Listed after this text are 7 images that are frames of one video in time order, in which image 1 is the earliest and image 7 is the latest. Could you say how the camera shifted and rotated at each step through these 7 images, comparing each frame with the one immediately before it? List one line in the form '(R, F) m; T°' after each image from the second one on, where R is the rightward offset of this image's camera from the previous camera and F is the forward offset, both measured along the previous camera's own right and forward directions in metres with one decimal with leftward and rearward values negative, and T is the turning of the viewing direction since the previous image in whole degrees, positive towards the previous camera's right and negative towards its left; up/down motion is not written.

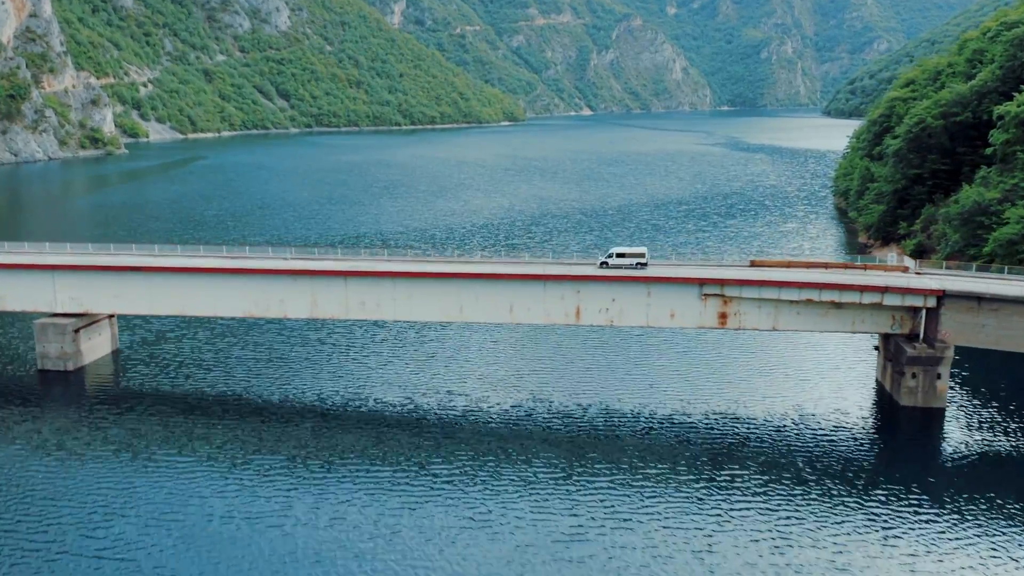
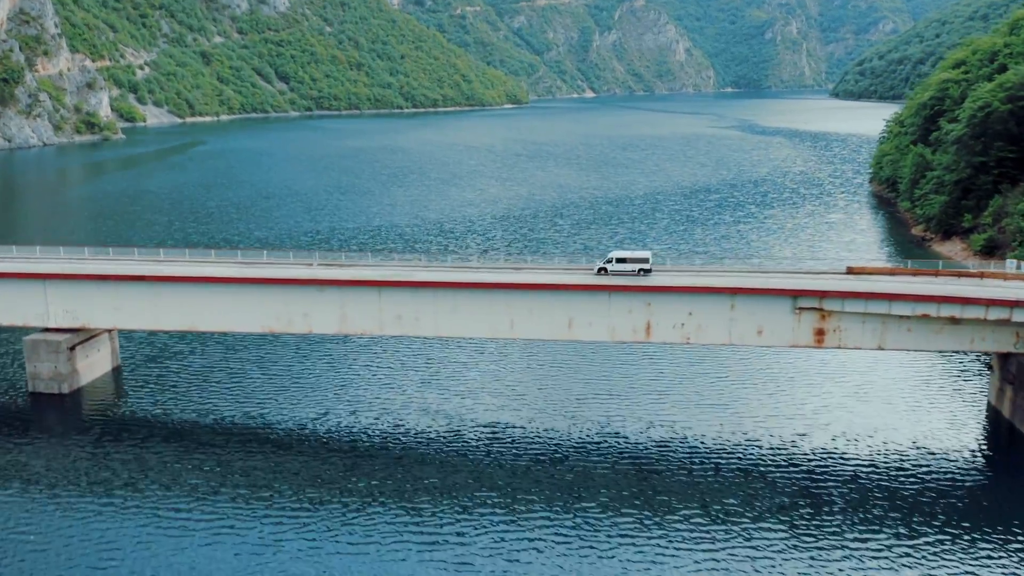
(-2.8, +6.7) m; 0°
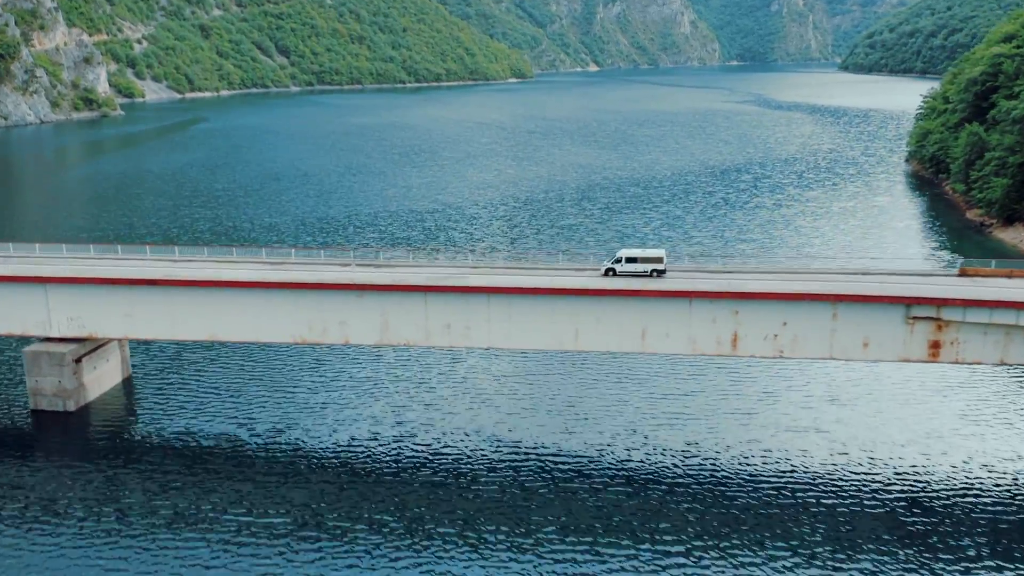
(-2.7, +5.4) m; 0°
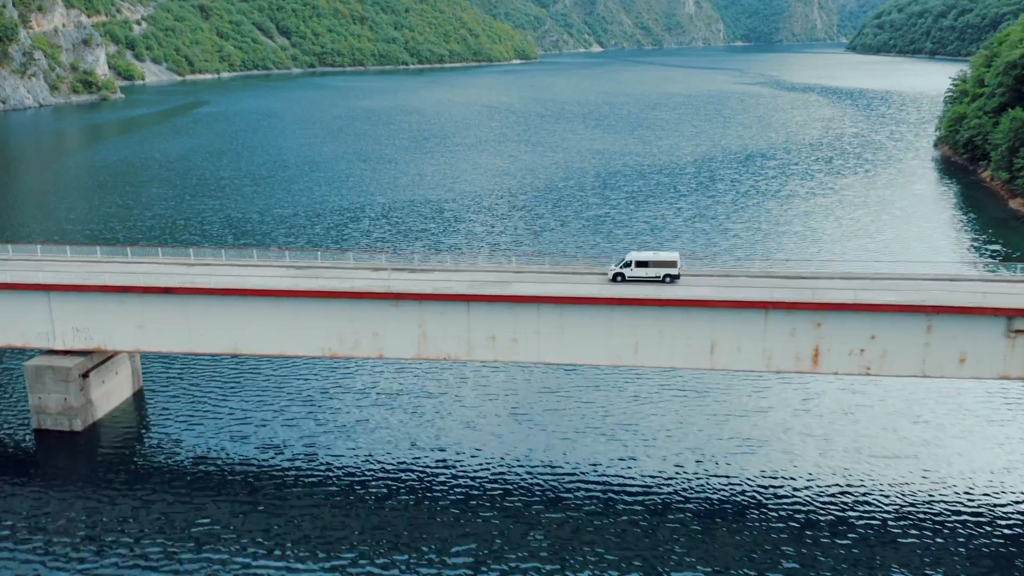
(-1.9, +3.8) m; 0°
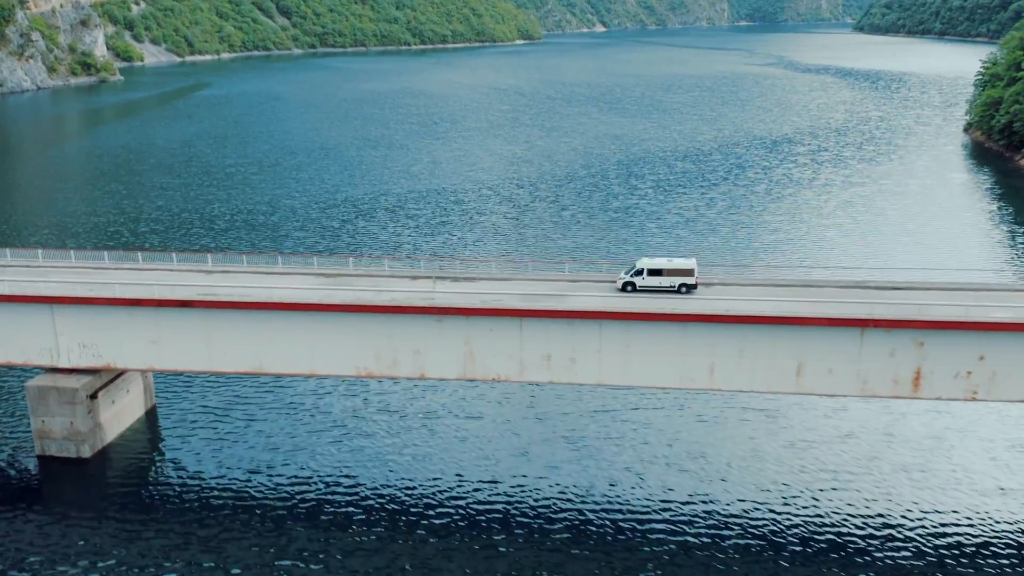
(-2.0, +3.9) m; 0°
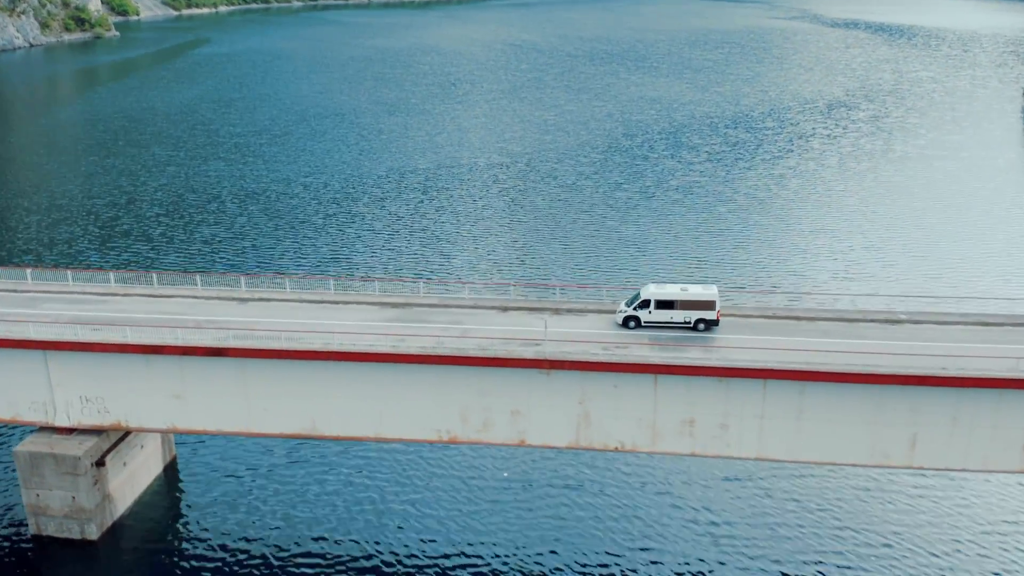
(-3.4, +7.8) m; 0°
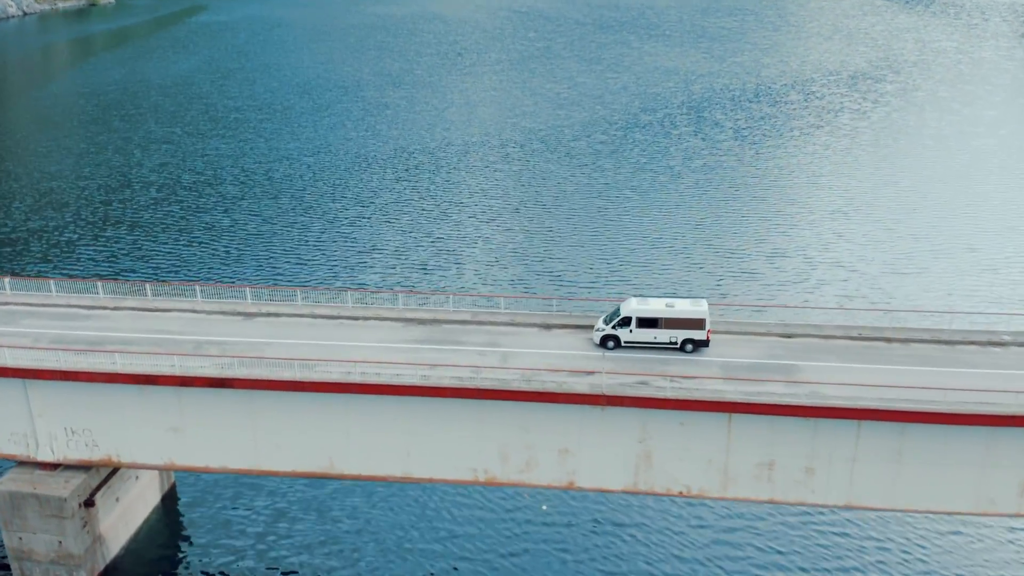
(-1.1, +3.6) m; 0°
